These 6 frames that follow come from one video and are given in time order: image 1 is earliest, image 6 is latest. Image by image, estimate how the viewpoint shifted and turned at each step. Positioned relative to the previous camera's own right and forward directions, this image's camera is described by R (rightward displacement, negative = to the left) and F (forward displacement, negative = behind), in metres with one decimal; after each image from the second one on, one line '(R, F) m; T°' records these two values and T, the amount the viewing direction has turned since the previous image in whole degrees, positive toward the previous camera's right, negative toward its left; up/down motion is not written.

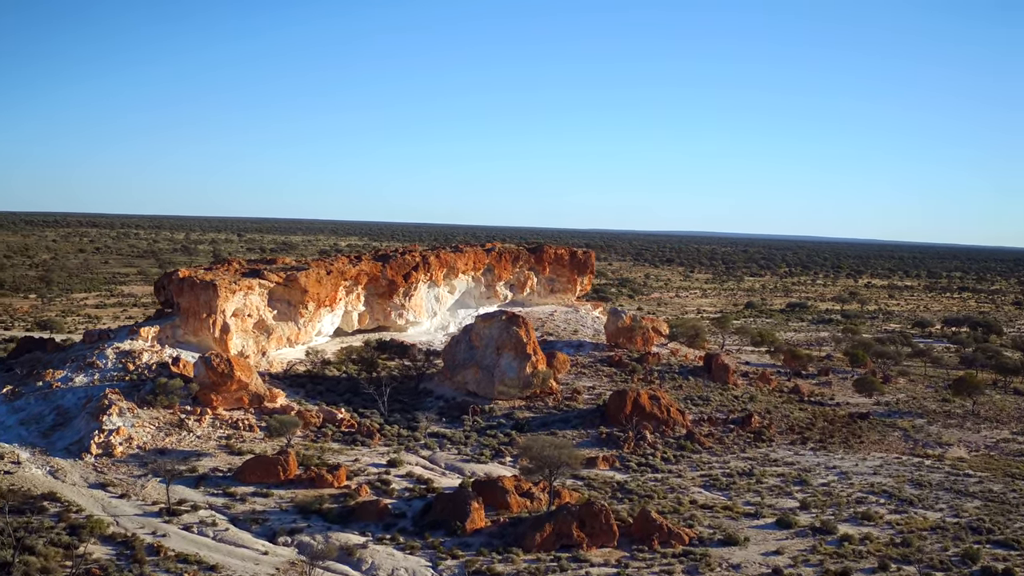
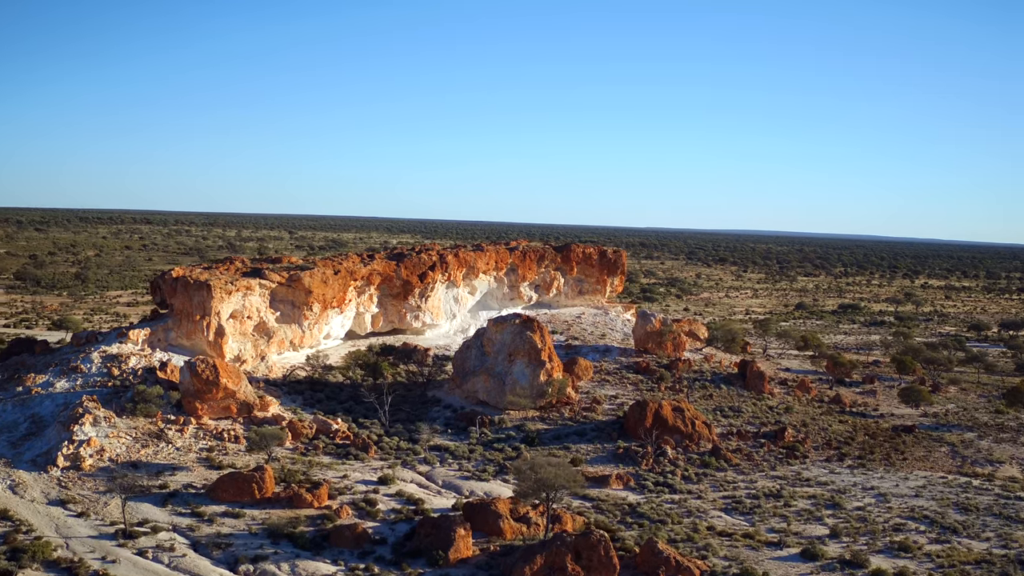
(+1.0, +1.6) m; -3°
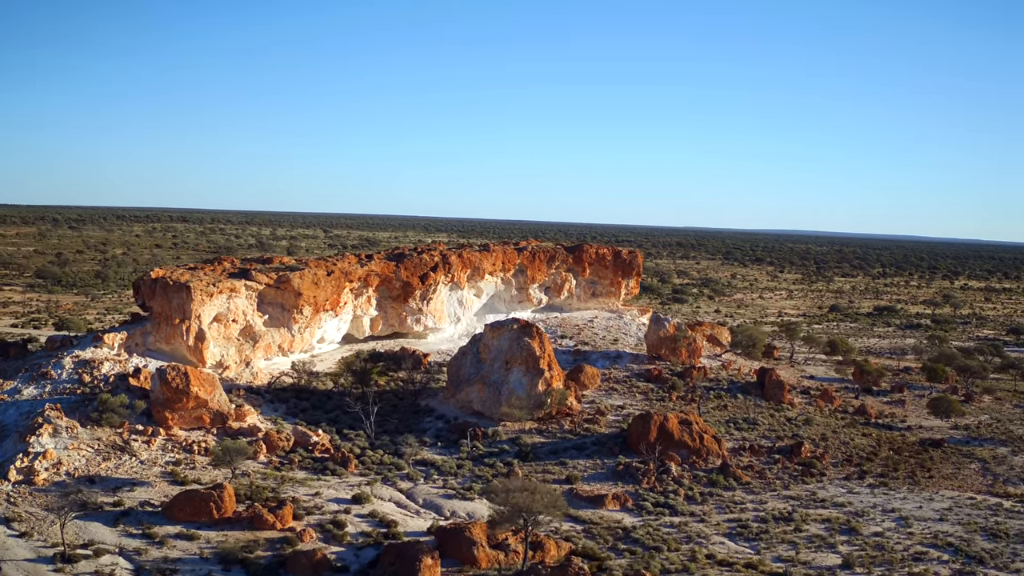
(+0.9, +1.3) m; -2°
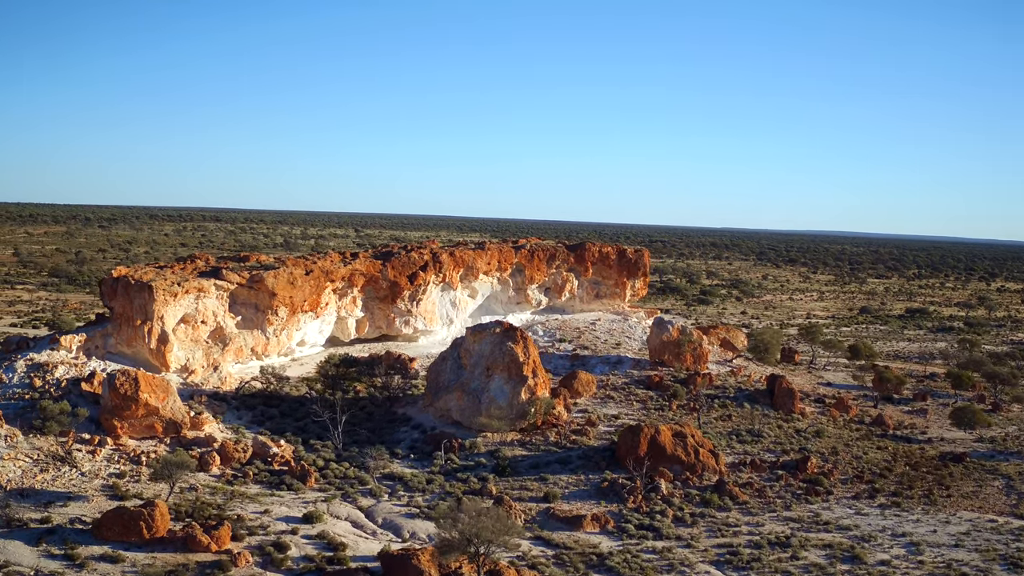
(+1.2, +1.3) m; -2°
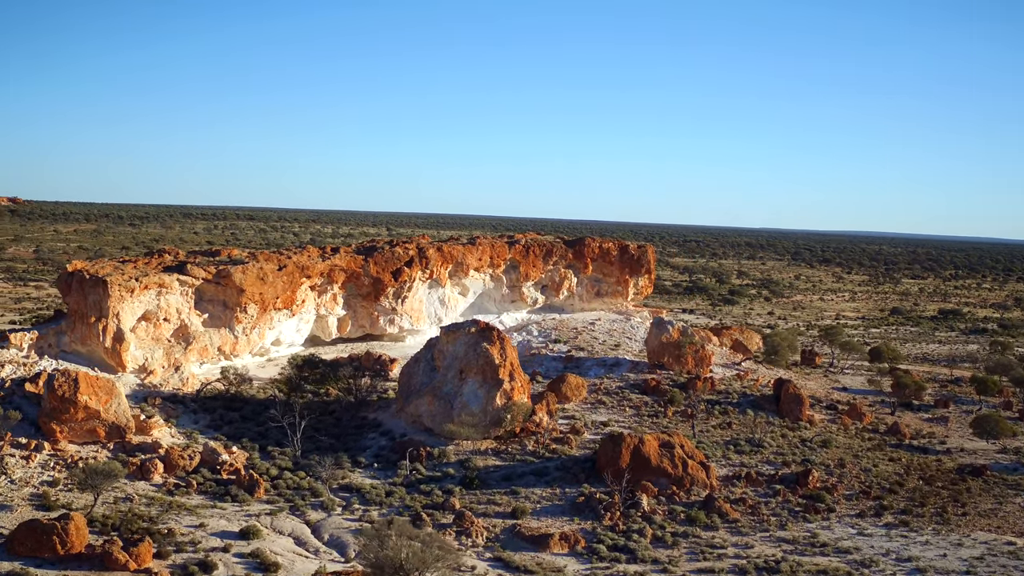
(+1.3, +1.3) m; -2°
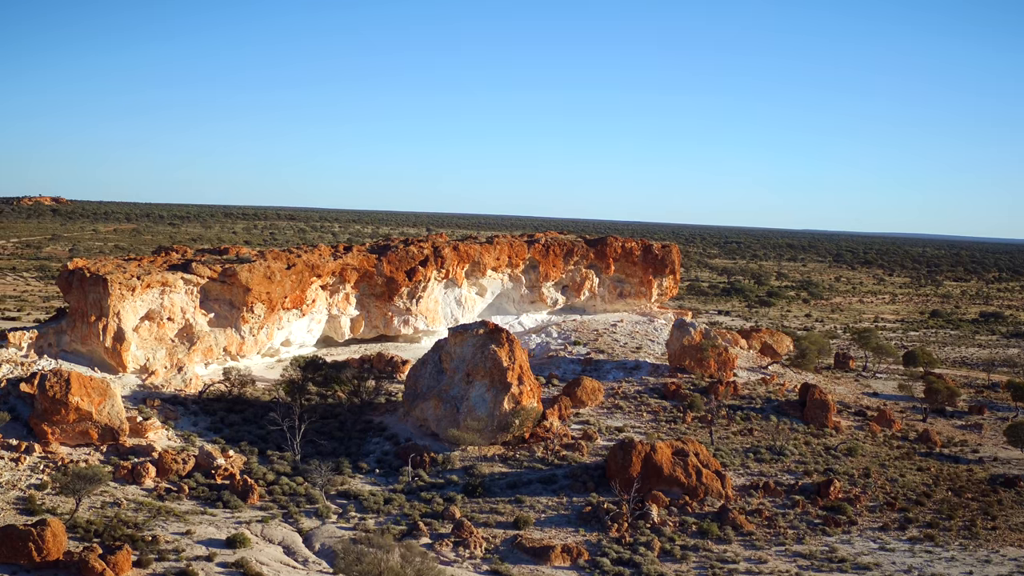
(+0.6, +0.7) m; -2°
